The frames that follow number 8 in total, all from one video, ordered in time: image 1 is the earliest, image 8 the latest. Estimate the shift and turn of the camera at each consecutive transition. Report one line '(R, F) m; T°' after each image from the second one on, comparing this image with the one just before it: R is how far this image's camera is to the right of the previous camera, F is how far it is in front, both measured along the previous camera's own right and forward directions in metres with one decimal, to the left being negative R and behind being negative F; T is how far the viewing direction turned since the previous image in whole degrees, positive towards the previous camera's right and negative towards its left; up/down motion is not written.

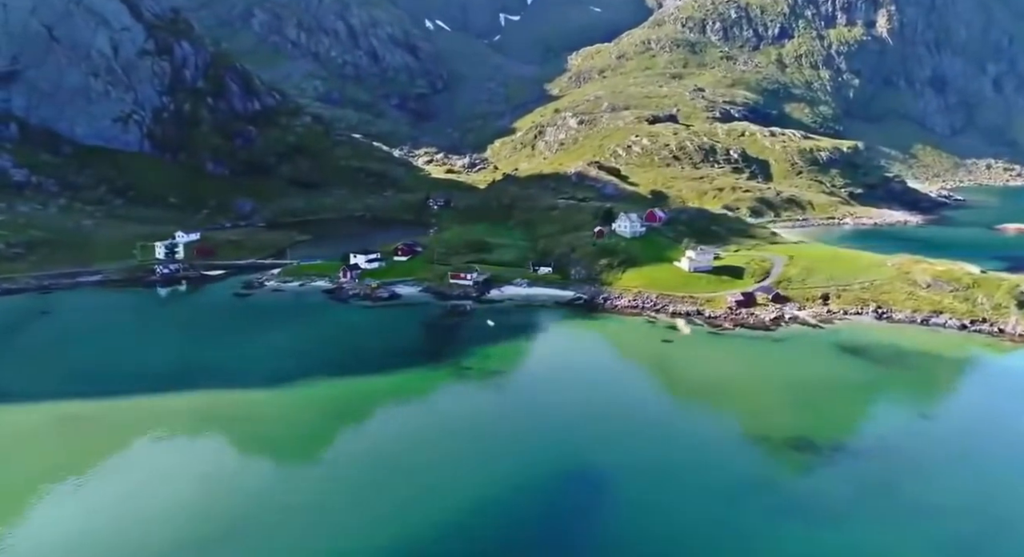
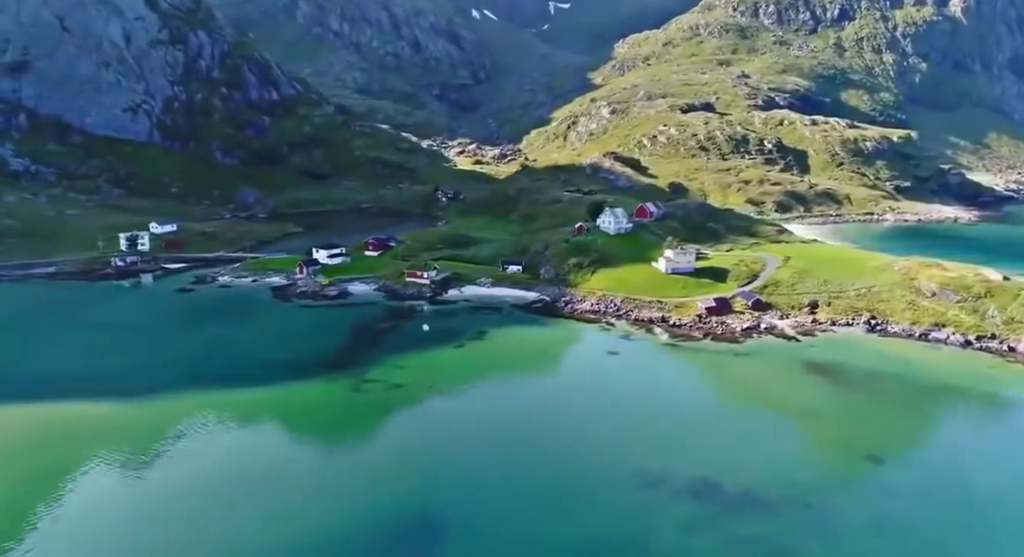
(+13.3, +7.5) m; -5°
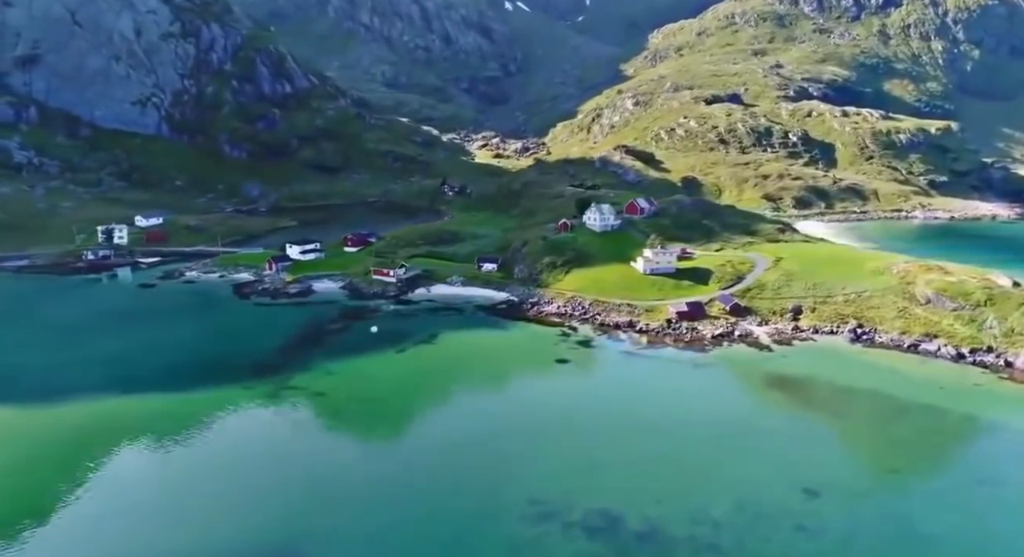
(+9.3, +4.5) m; -3°
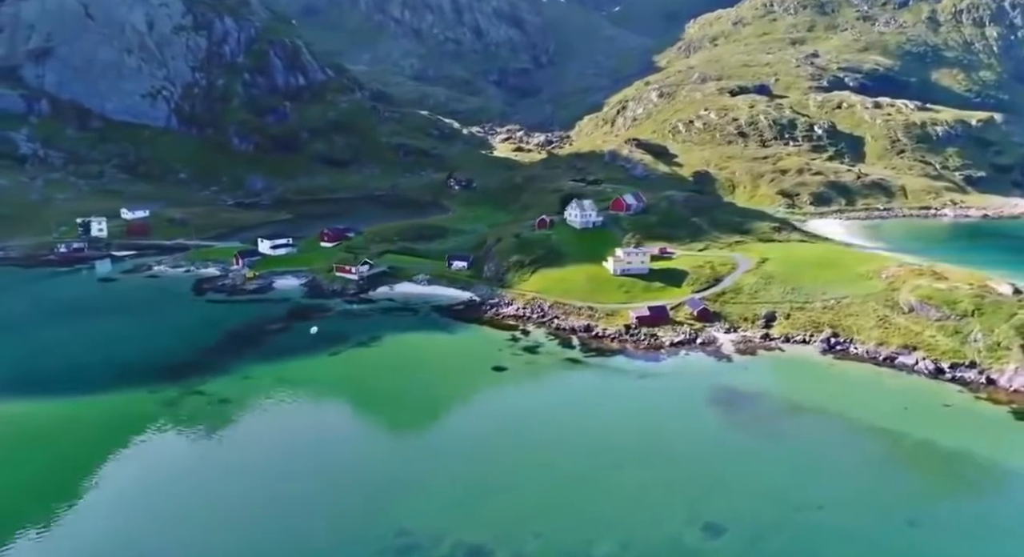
(+9.7, +4.1) m; -3°
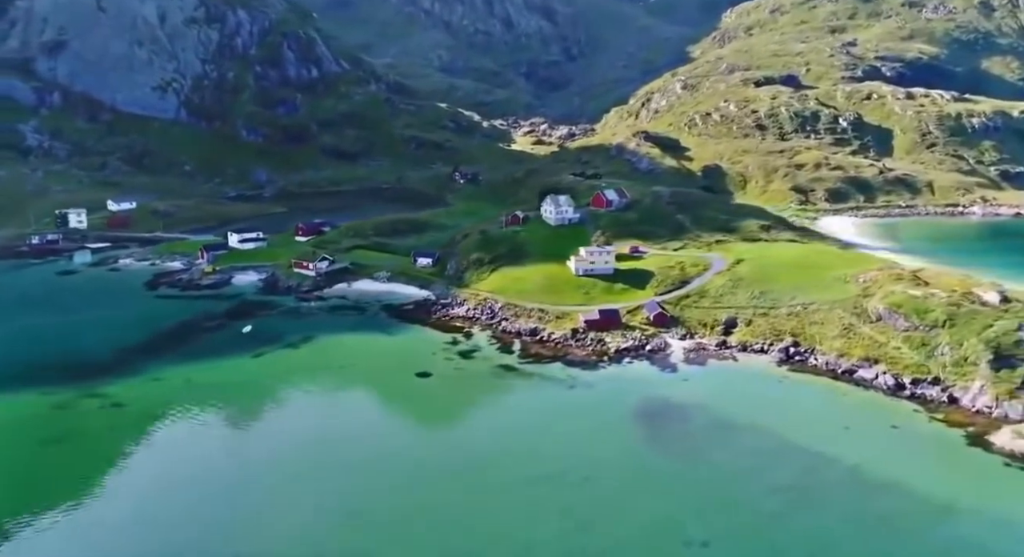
(+9.9, +3.6) m; -3°
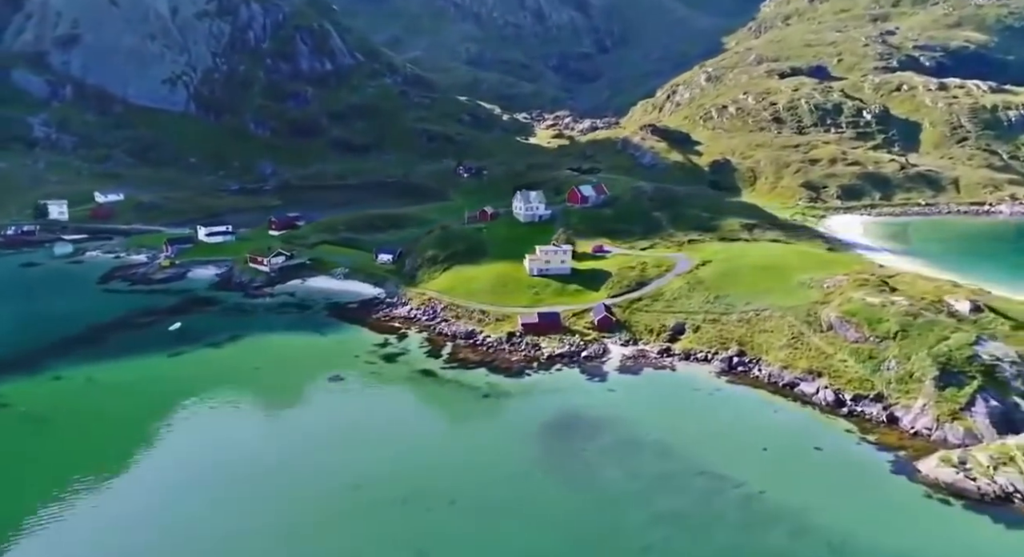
(+10.1, +3.1) m; -3°
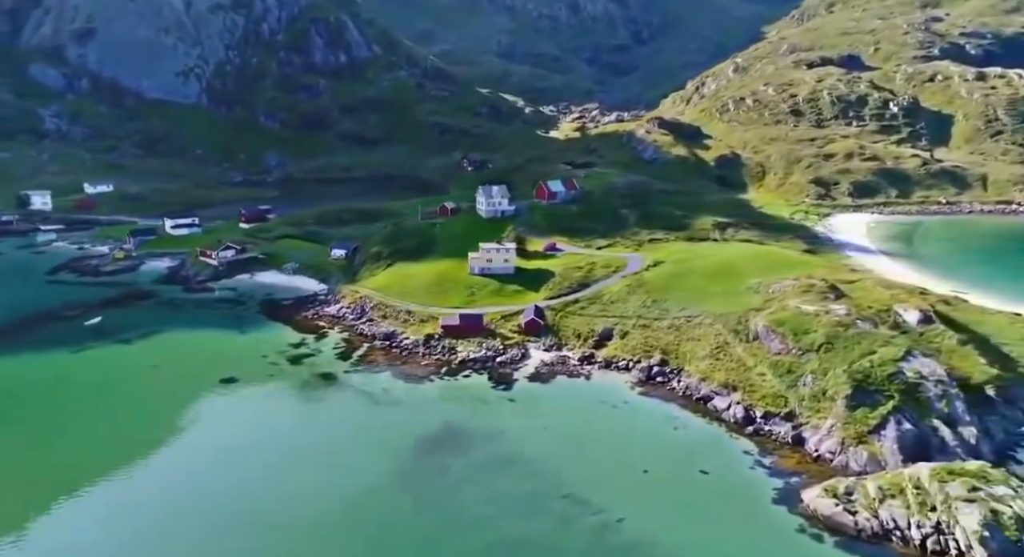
(+11.4, +3.1) m; -4°
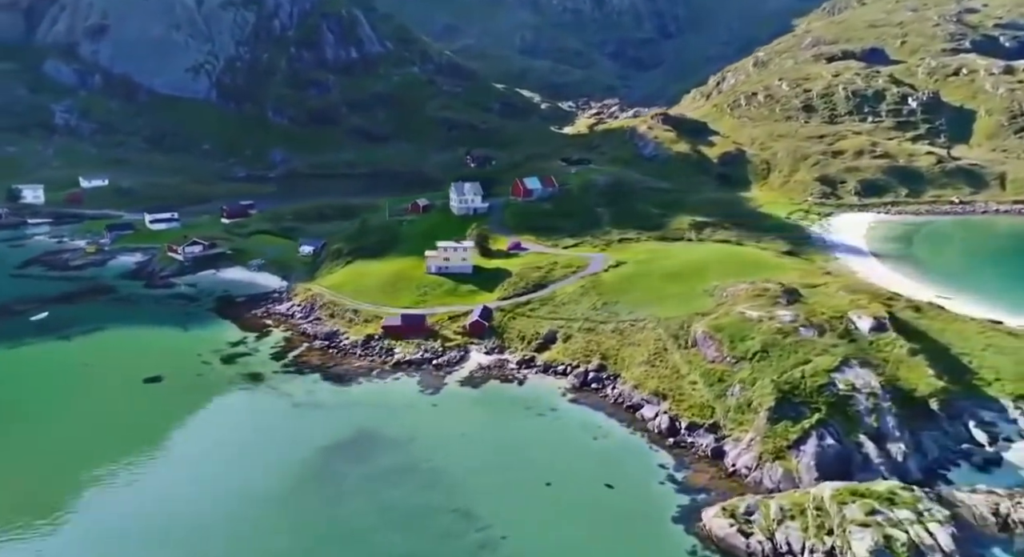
(+7.9, +1.9) m; -3°
